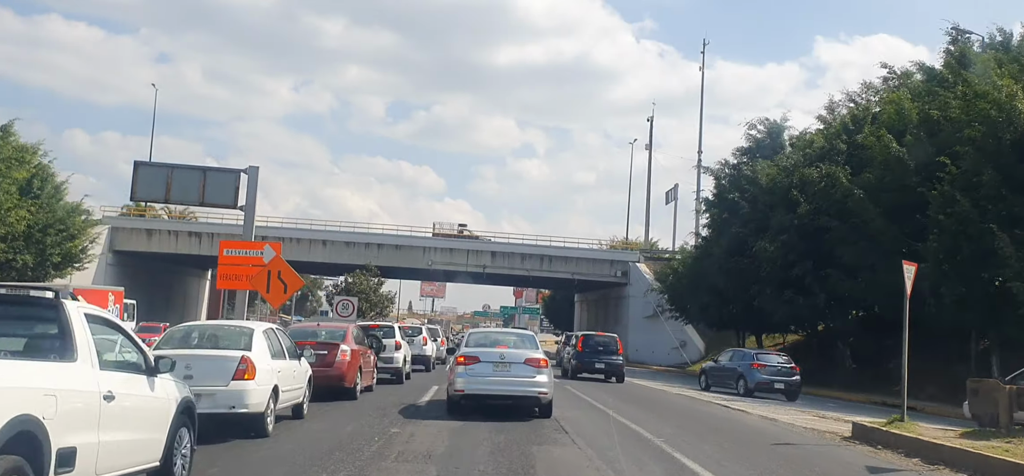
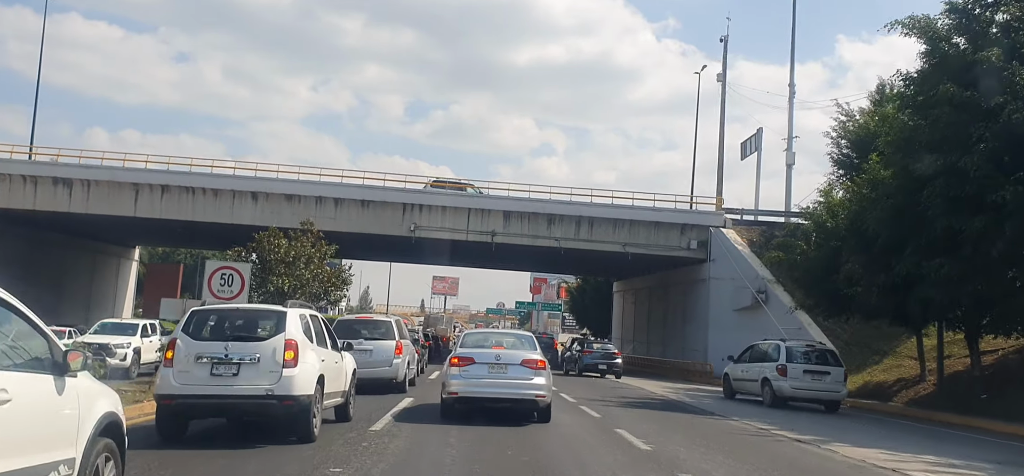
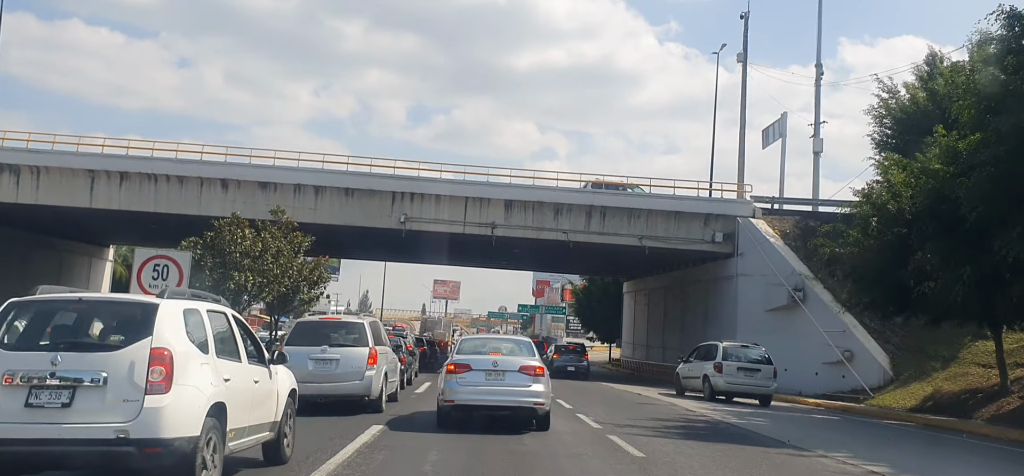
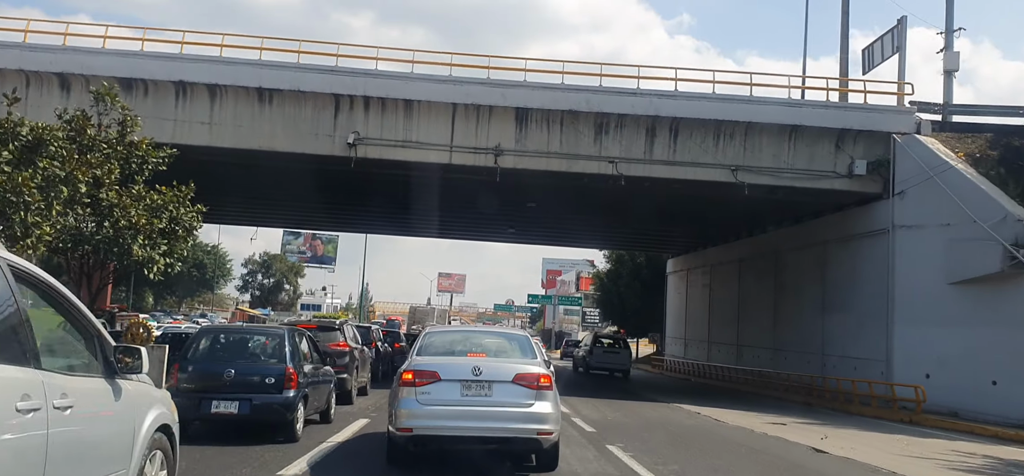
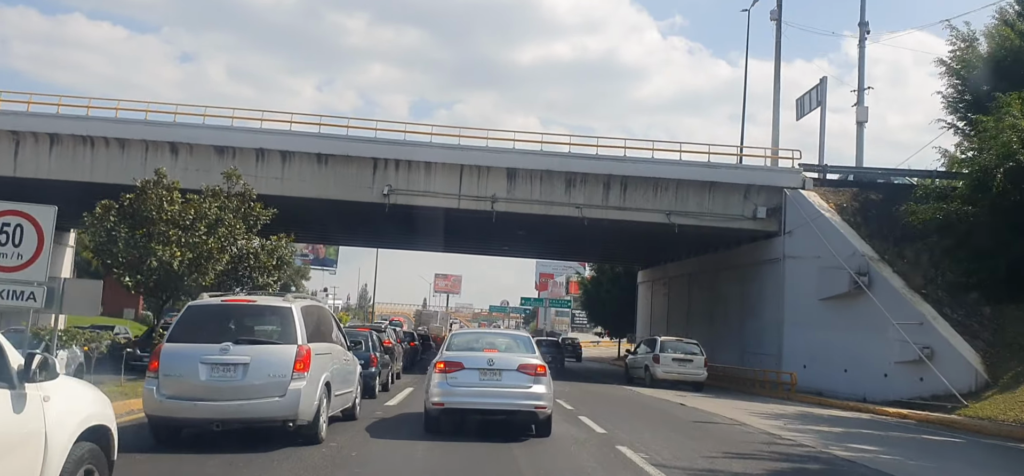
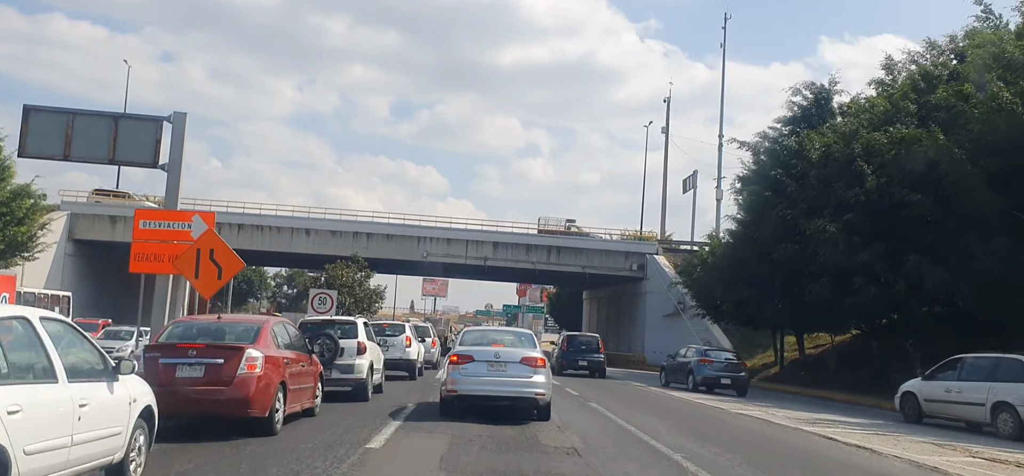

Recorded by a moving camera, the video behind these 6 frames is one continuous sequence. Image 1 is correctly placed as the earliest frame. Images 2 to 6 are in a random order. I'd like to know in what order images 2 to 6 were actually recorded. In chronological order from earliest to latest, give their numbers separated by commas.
6, 2, 3, 5, 4
